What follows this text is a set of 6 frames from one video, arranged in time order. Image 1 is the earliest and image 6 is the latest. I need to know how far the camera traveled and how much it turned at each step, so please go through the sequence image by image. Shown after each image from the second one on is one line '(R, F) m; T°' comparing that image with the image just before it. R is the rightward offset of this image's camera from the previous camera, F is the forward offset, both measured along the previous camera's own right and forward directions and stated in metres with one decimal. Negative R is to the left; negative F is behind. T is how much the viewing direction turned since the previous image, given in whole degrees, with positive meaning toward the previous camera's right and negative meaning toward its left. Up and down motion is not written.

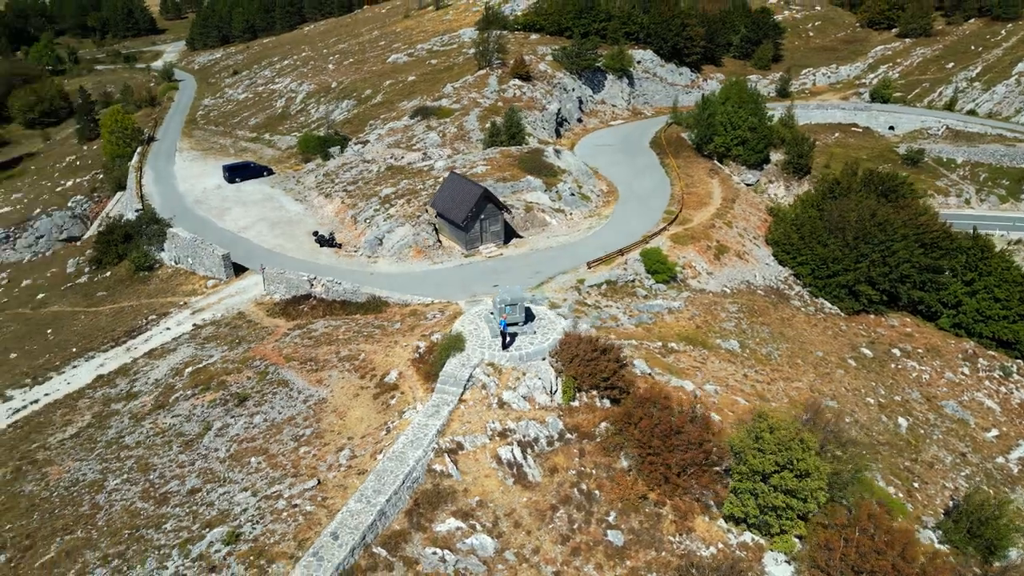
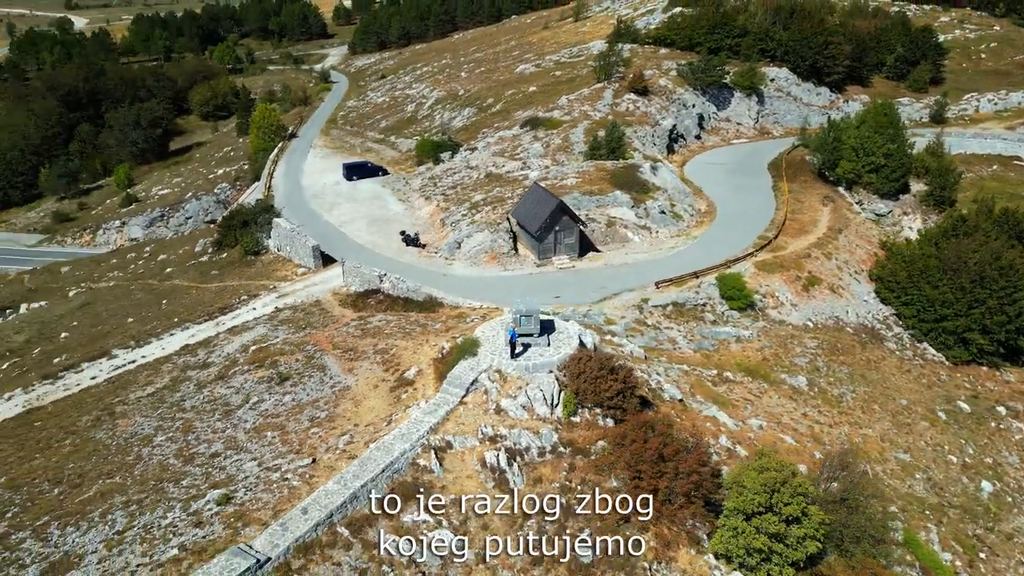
(+3.1, -0.2) m; -11°
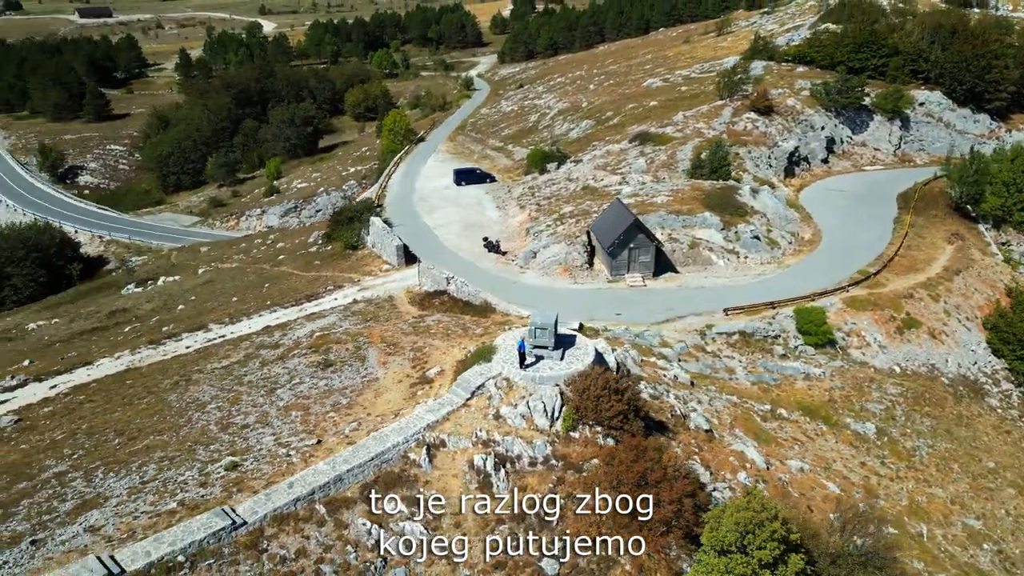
(+3.2, -0.2) m; -11°
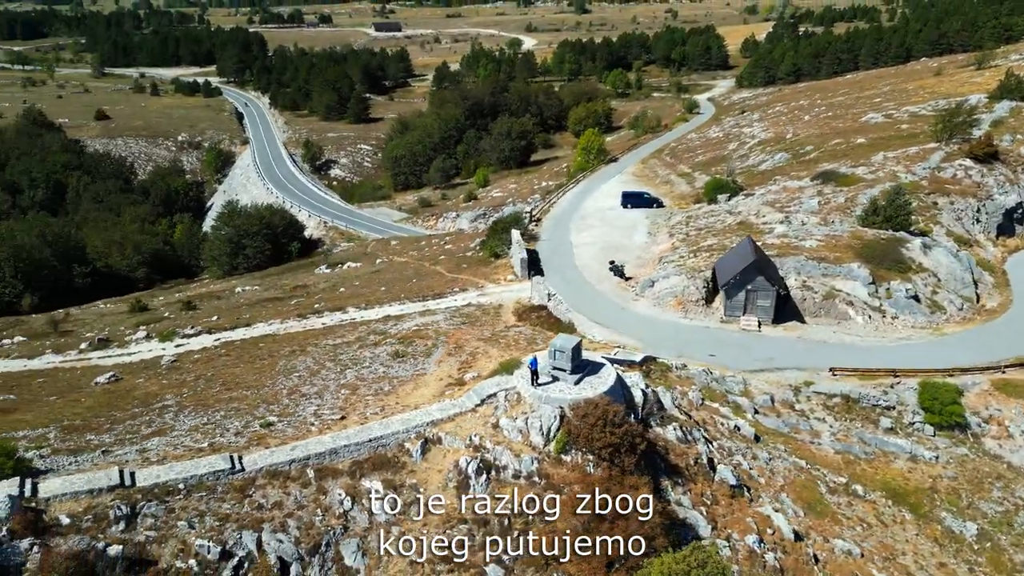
(+5.4, -0.1) m; -18°
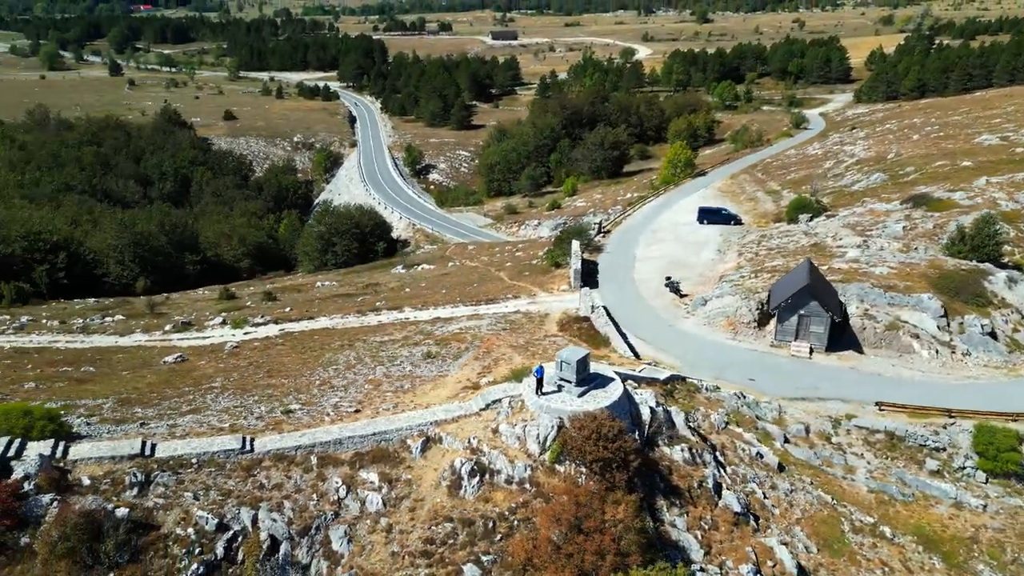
(+2.6, -0.3) m; -8°
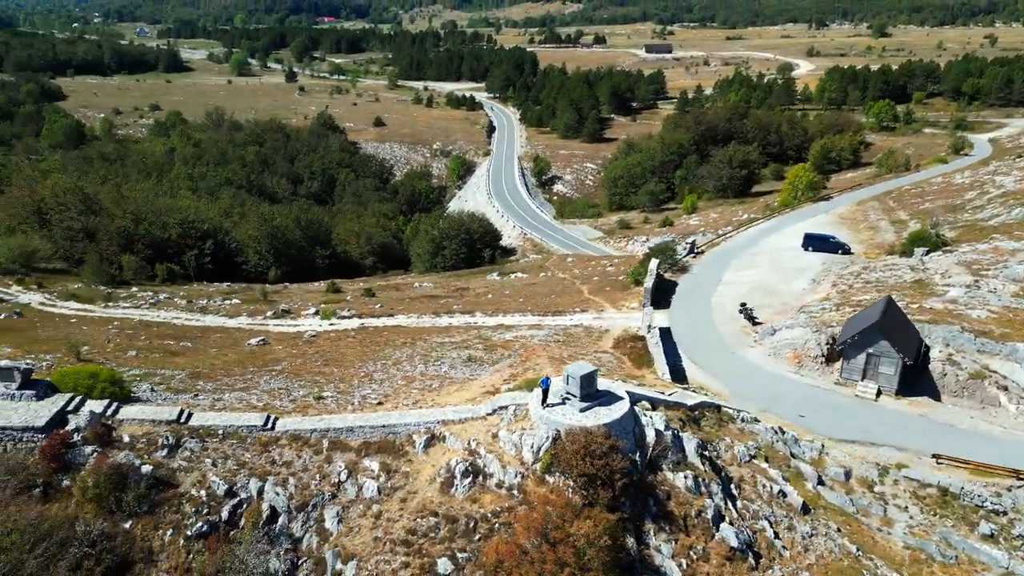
(+3.5, -0.4) m; -11°
